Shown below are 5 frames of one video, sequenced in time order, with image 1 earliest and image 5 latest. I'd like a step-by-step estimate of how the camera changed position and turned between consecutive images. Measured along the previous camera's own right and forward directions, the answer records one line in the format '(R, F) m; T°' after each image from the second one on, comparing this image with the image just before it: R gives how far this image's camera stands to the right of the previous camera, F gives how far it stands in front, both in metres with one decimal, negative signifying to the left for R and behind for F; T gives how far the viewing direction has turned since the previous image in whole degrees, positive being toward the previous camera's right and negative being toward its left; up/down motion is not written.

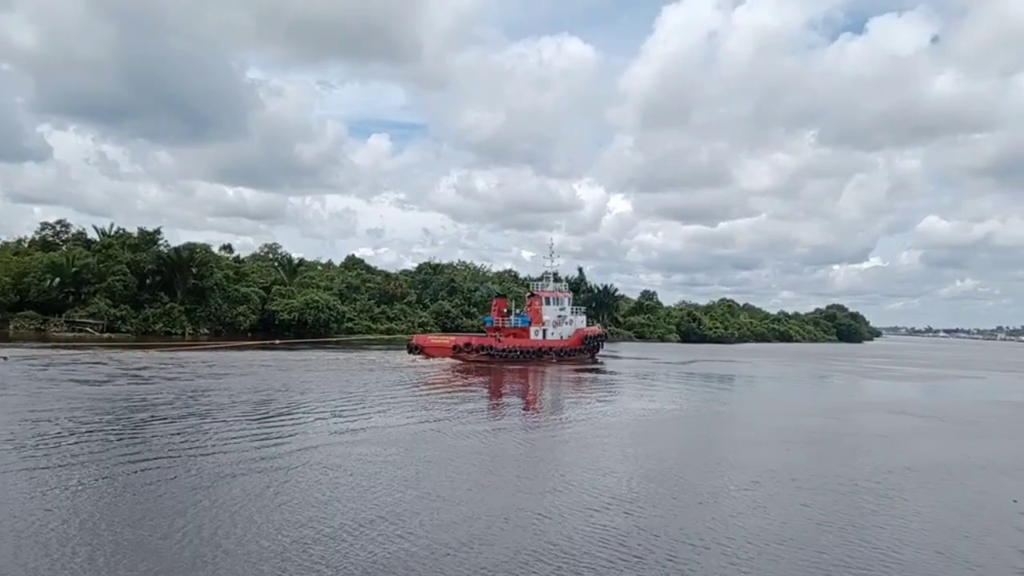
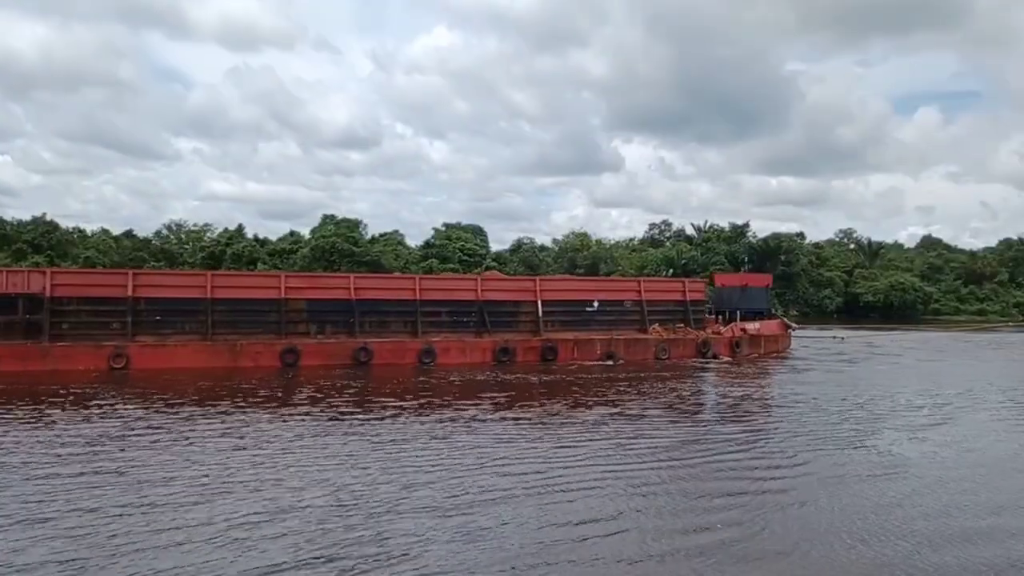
(-0.7, -0.3) m; 0°
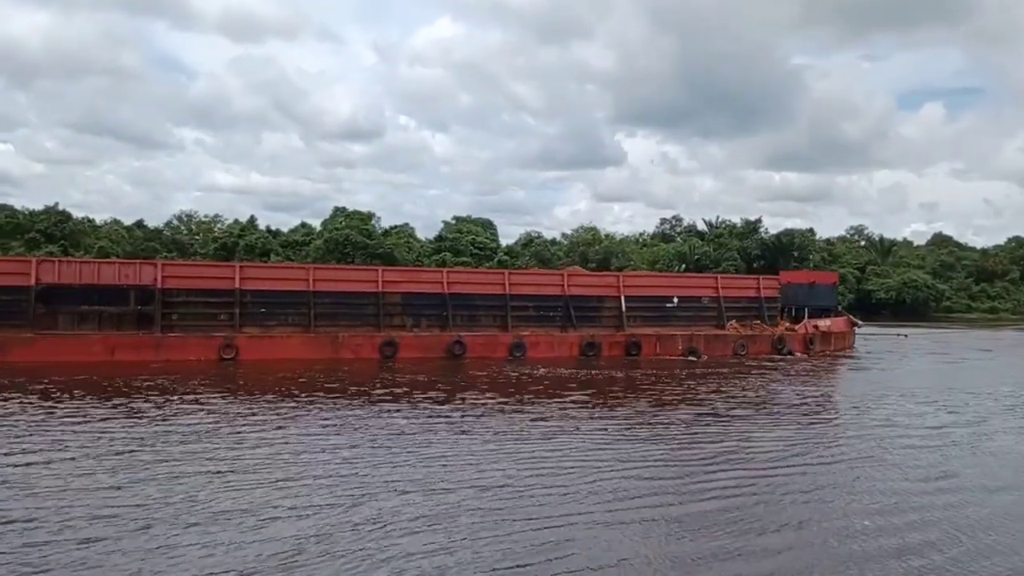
(-1.5, -0.3) m; 0°
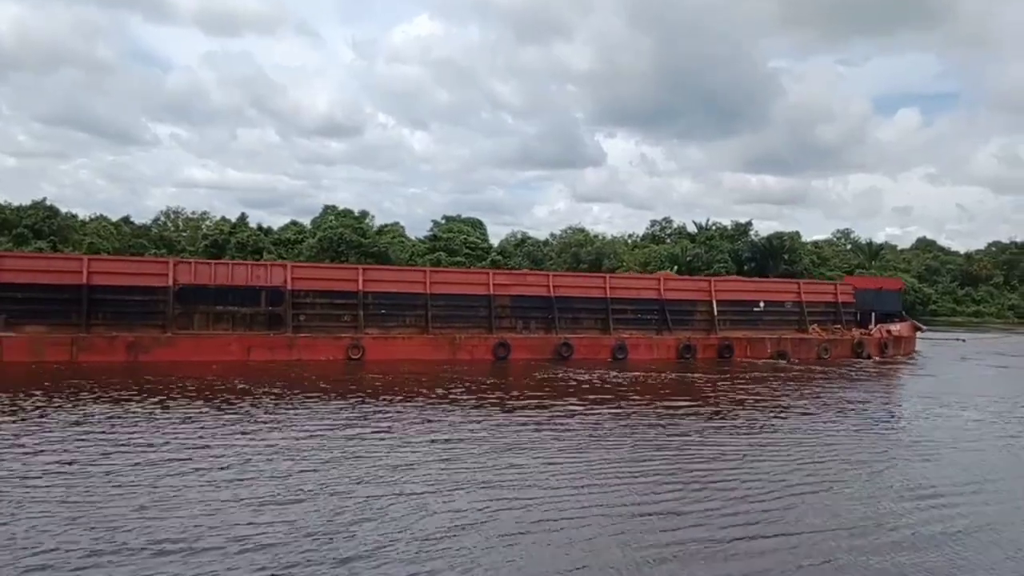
(-2.2, -0.4) m; +1°
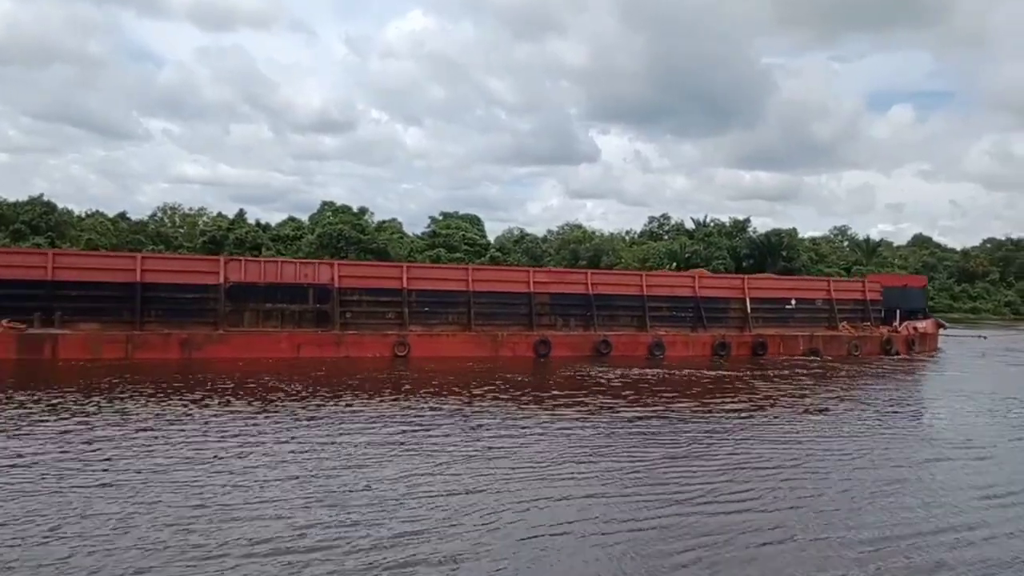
(-0.8, -0.2) m; 0°
